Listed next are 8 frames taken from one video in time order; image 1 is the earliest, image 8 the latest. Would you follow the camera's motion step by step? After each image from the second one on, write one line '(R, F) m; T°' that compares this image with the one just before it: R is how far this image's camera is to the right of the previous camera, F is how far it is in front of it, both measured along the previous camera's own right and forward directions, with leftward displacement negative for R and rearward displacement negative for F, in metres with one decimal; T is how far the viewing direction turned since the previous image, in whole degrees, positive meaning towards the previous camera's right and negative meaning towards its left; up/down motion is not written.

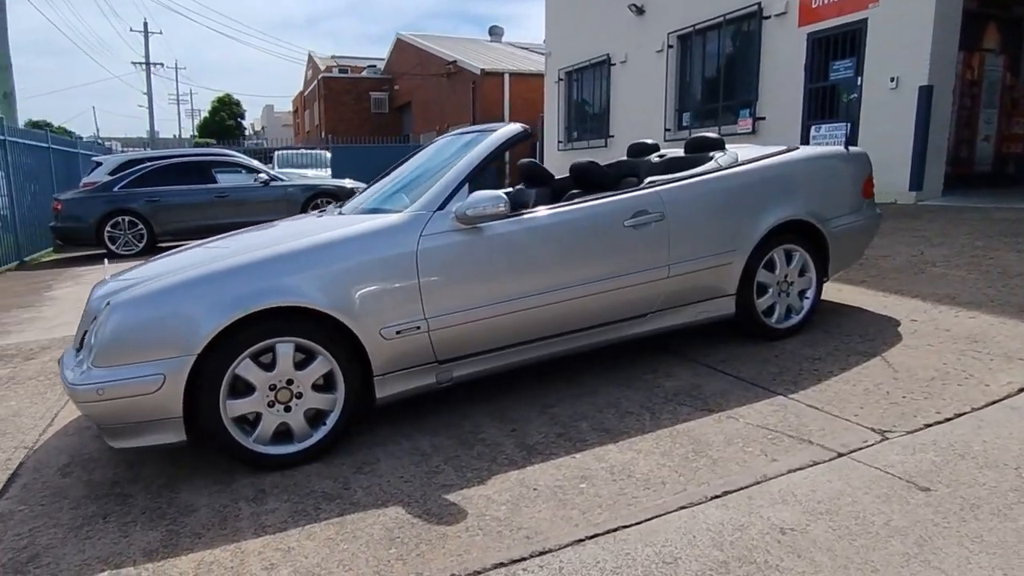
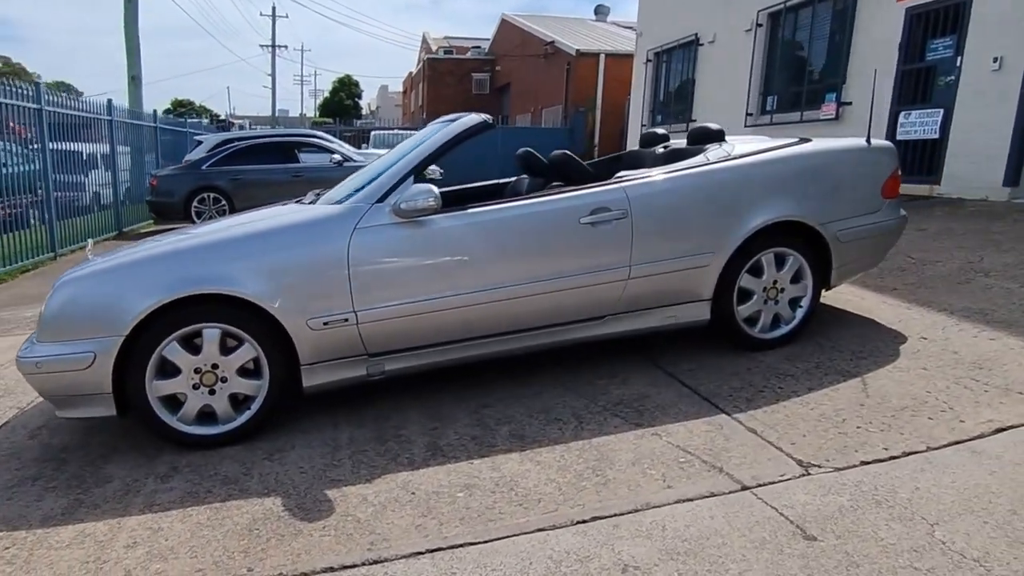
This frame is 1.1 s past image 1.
(+0.9, +0.2) m; -9°
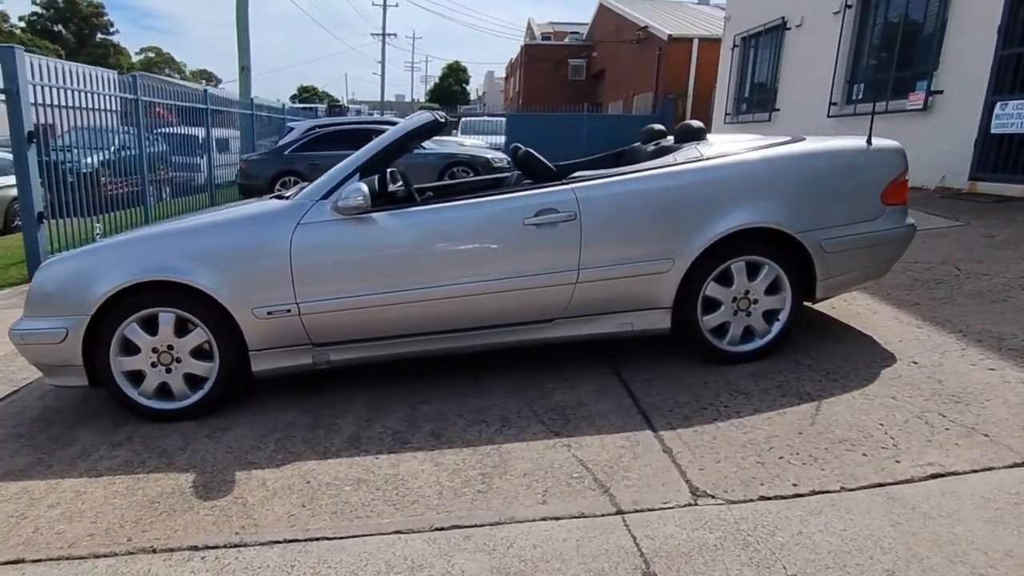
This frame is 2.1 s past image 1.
(+0.9, +0.1) m; -9°
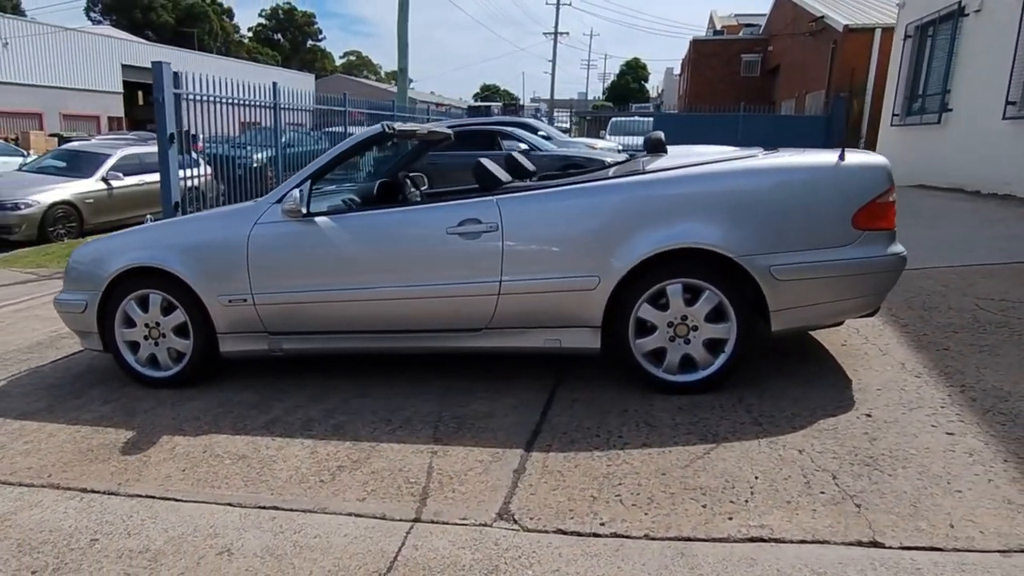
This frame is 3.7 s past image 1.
(+1.5, +0.1) m; -16°
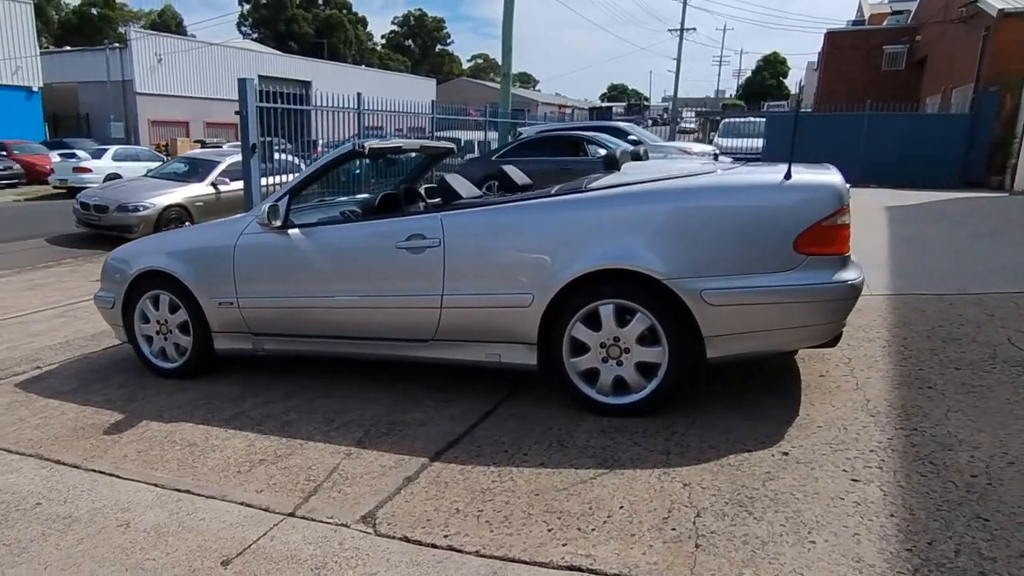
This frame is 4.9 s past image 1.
(+1.1, 0.0) m; -11°
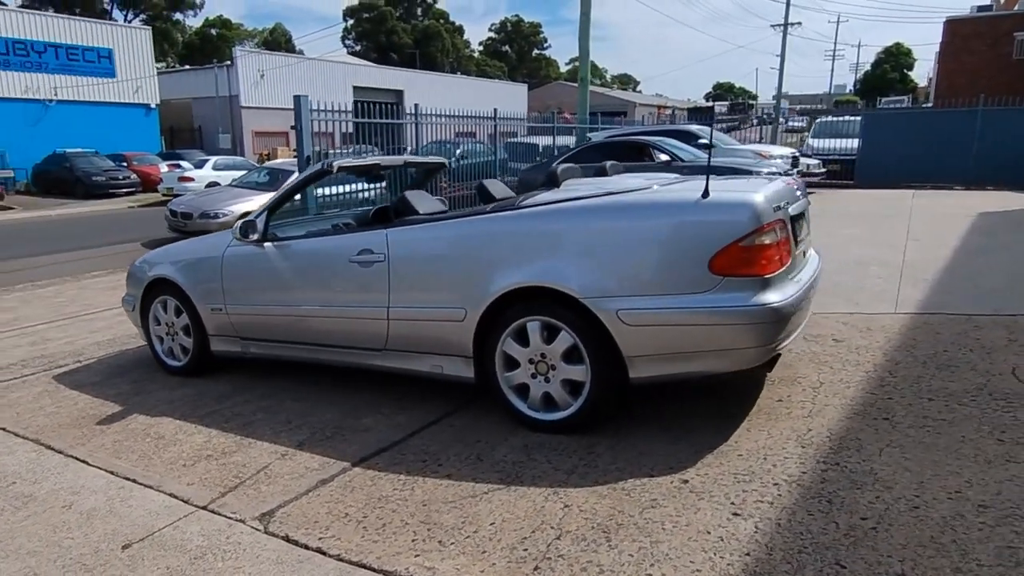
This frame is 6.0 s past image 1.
(+1.0, 0.0) m; -9°
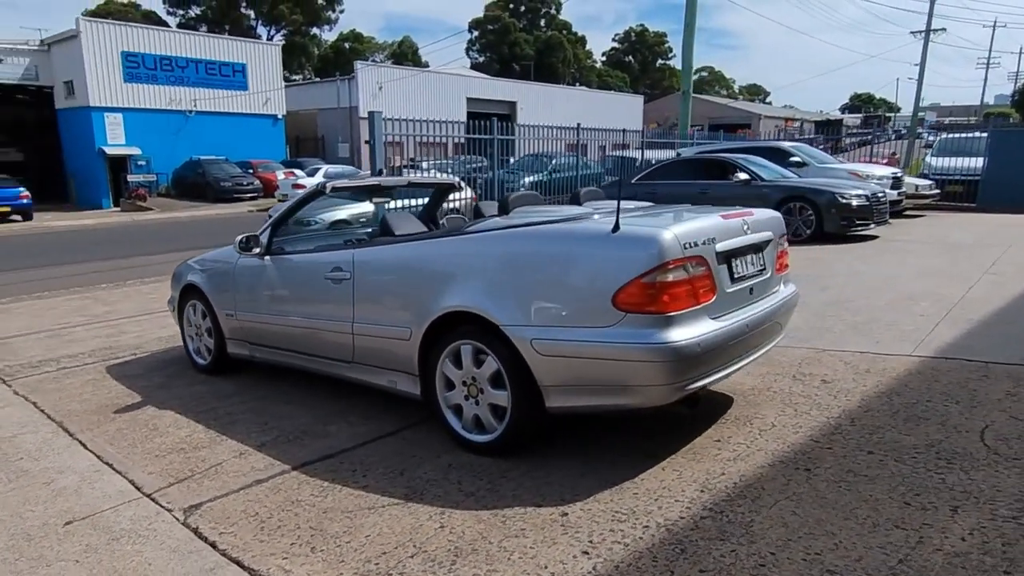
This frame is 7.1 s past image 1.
(+1.1, 0.0) m; -11°
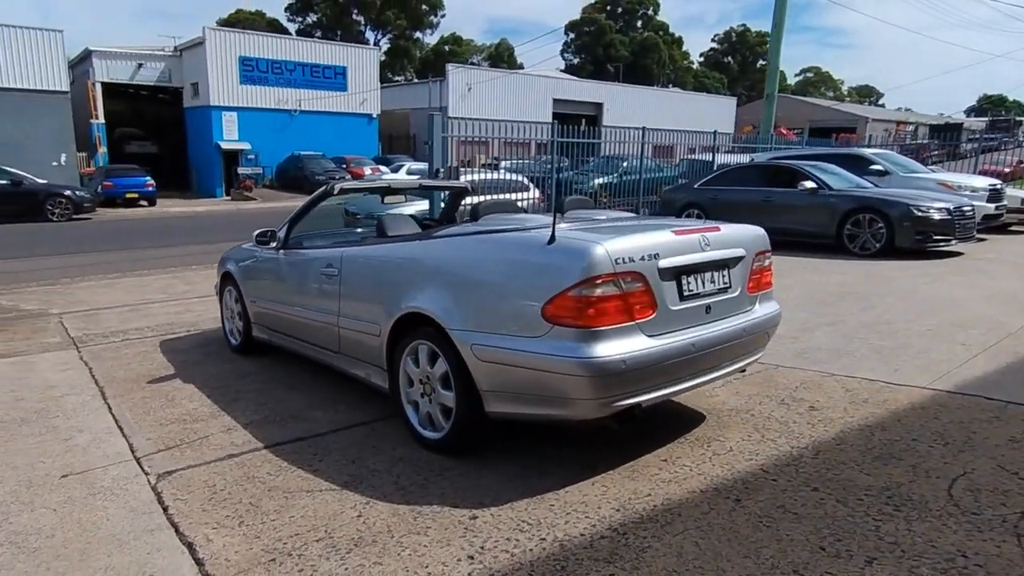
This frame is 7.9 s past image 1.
(+0.9, 0.0) m; -9°
